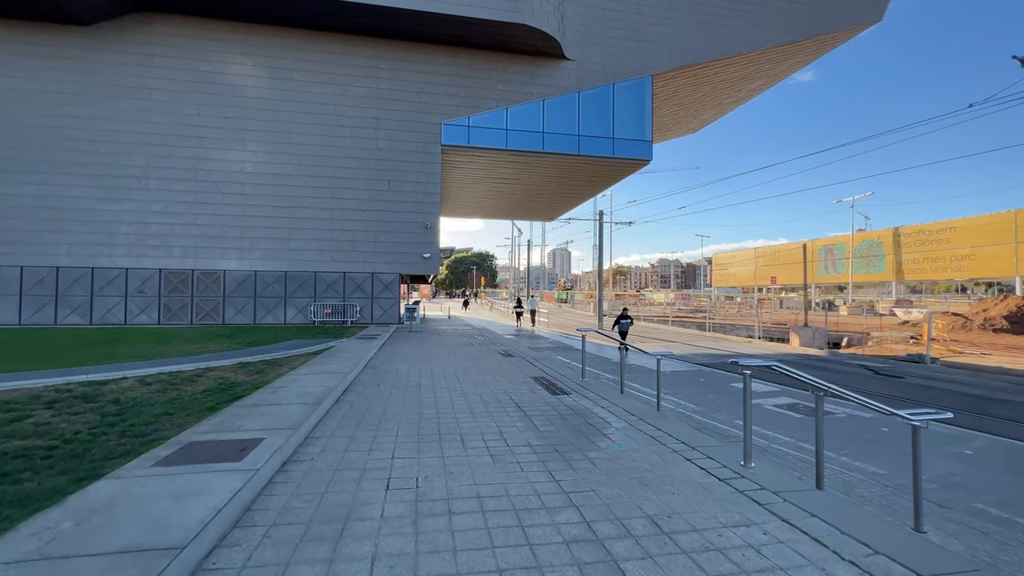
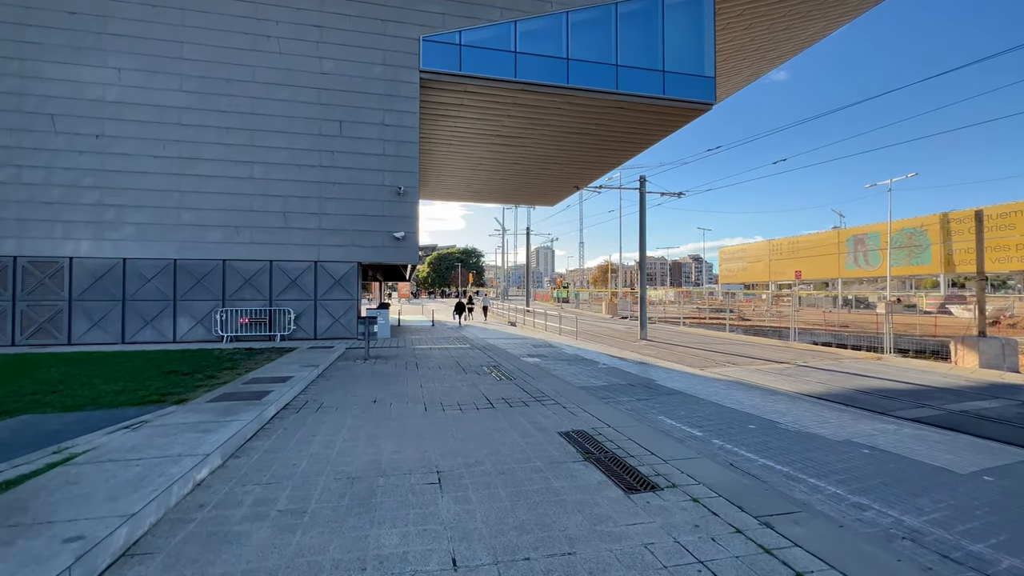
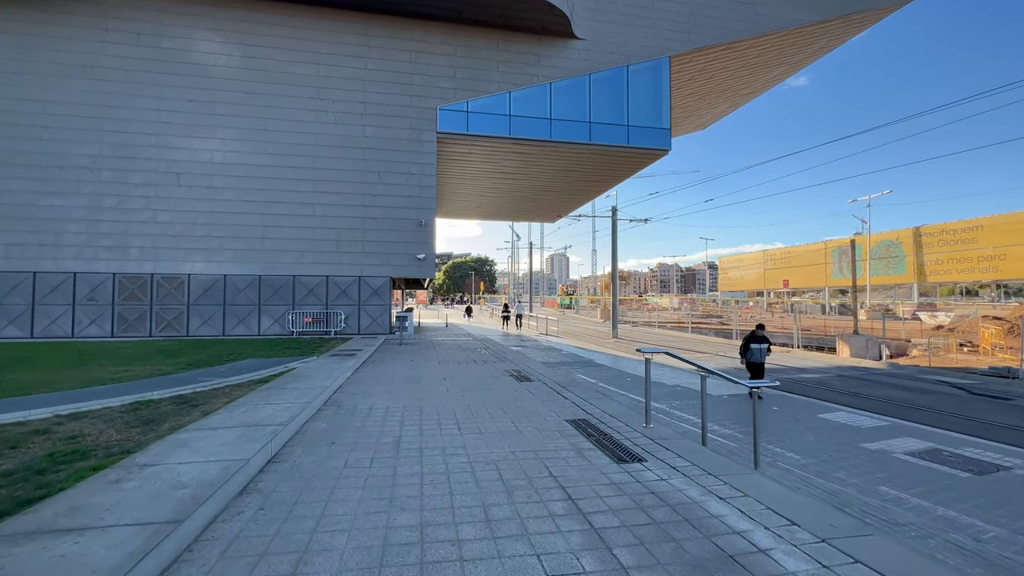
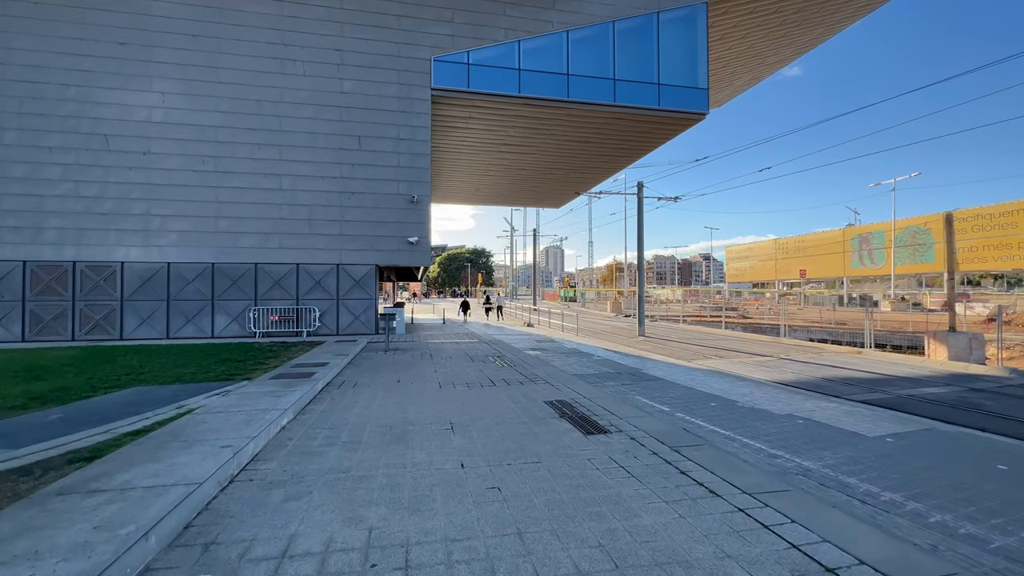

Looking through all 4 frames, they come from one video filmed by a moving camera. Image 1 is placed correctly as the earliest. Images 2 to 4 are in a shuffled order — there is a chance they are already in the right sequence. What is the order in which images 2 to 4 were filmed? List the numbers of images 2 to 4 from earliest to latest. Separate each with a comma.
3, 4, 2
